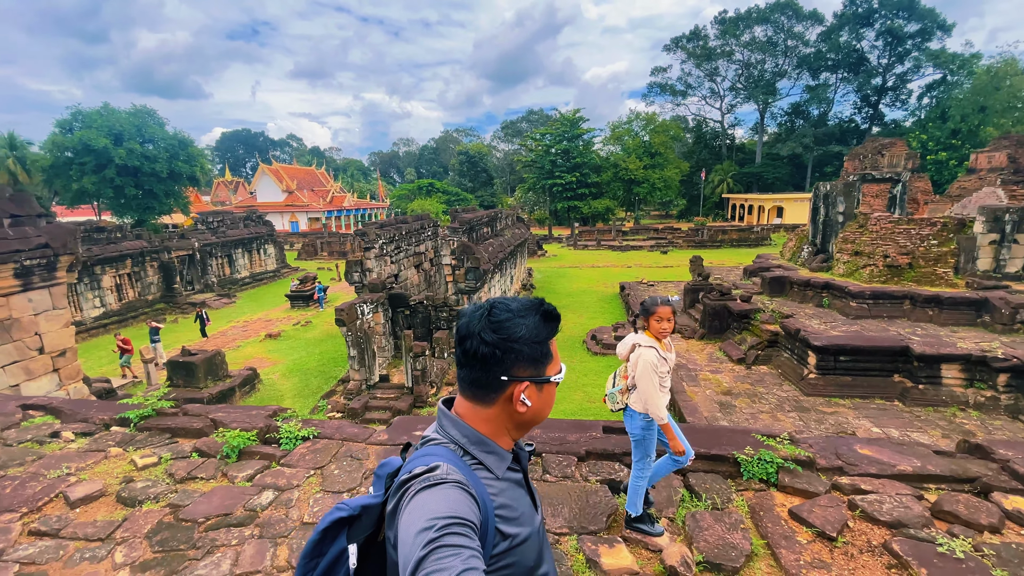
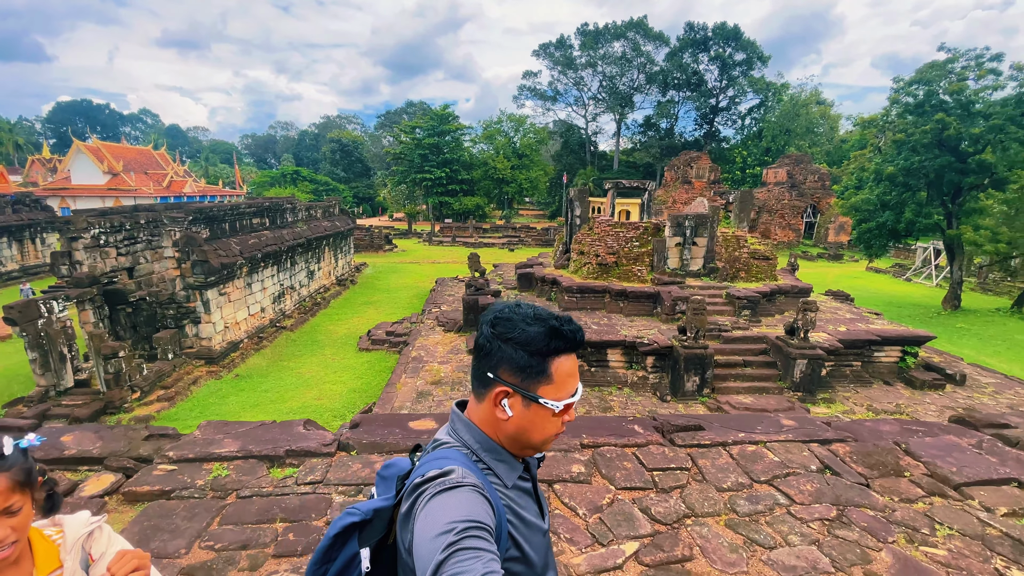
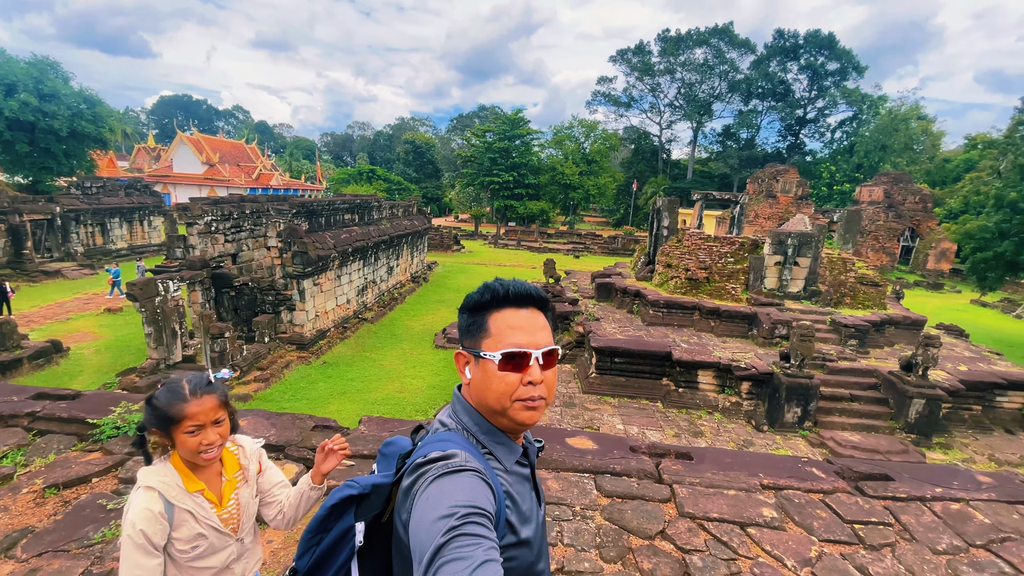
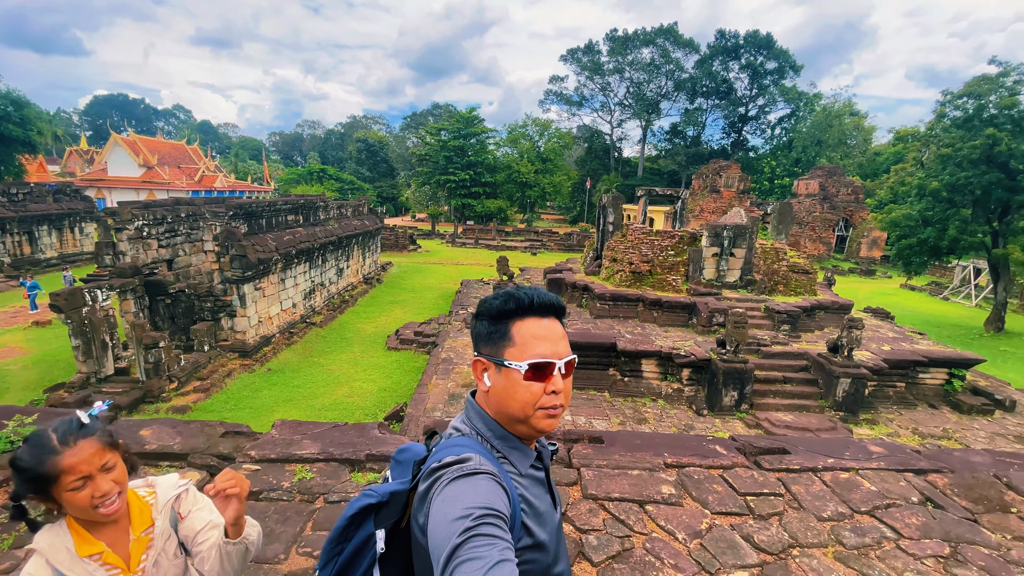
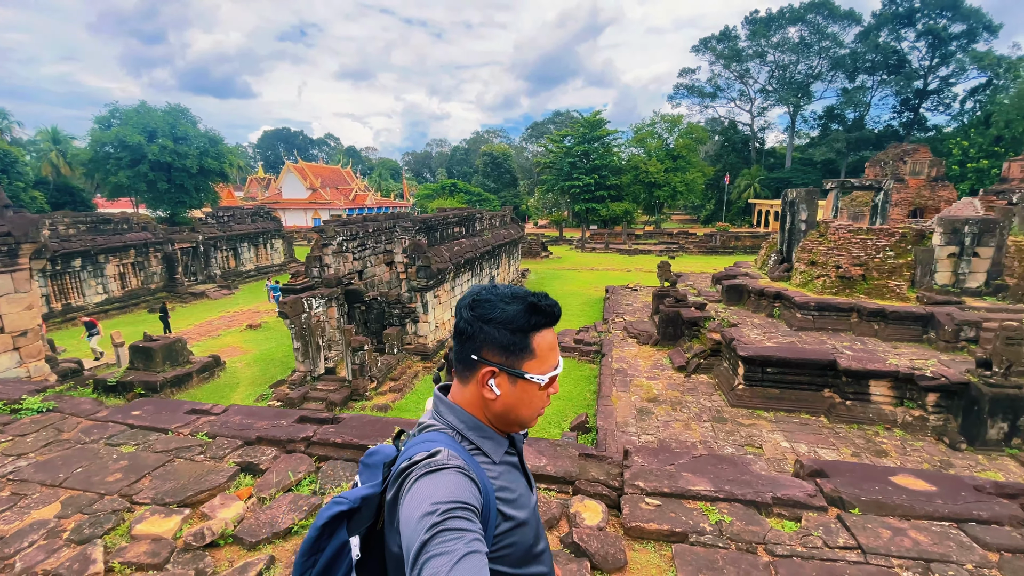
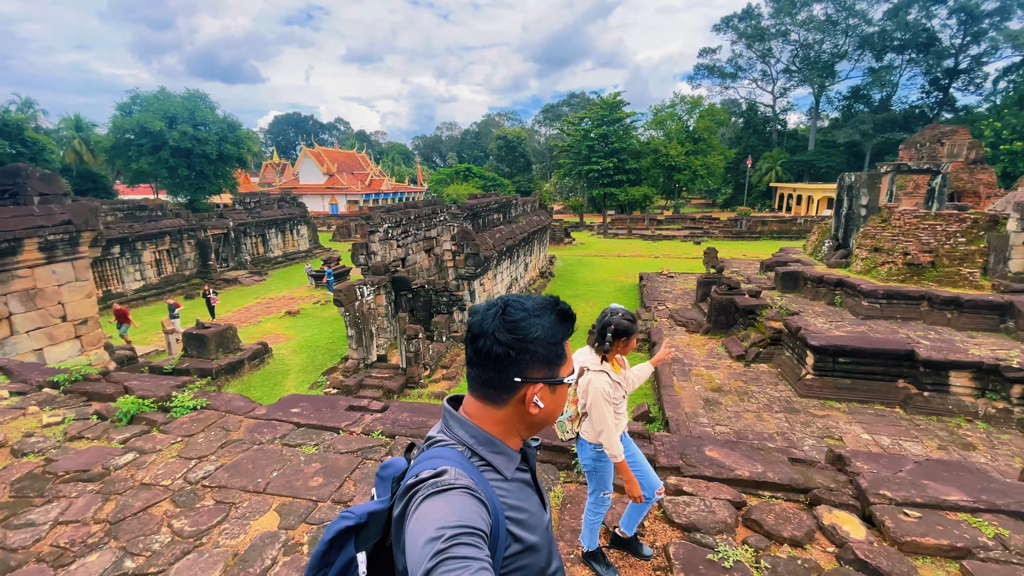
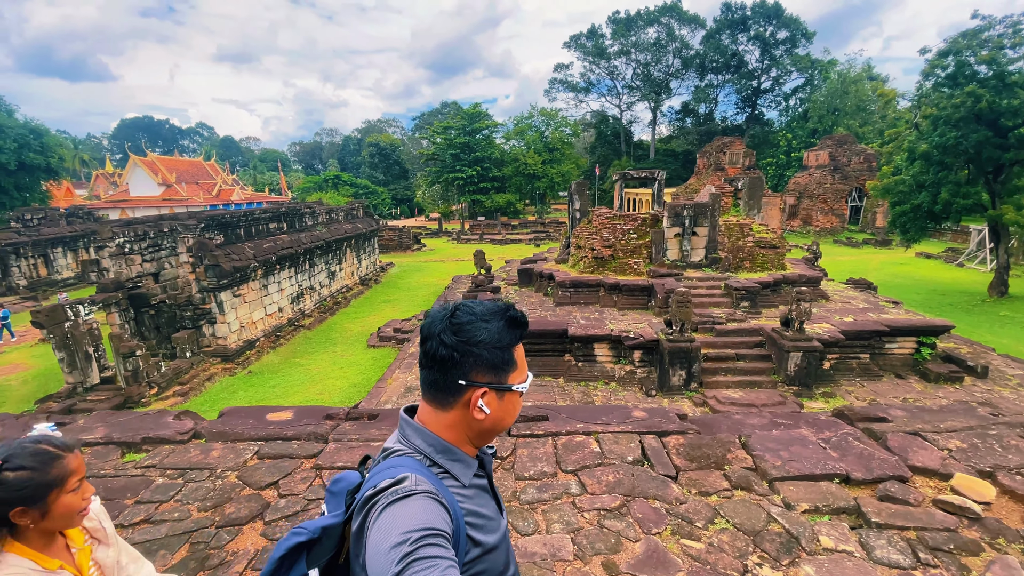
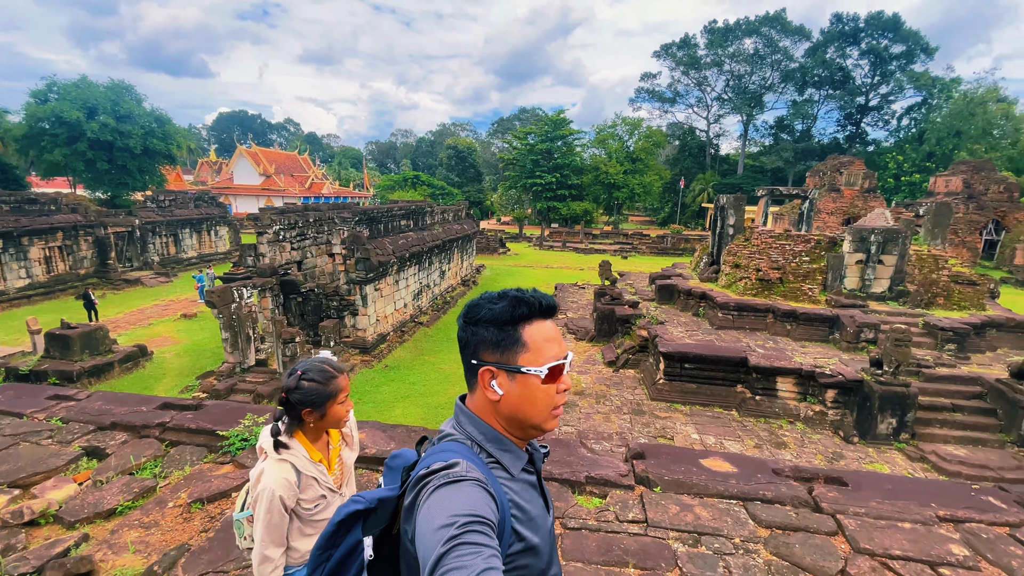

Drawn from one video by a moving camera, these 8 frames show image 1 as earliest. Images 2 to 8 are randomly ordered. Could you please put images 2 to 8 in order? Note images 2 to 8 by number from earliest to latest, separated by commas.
6, 5, 8, 3, 4, 2, 7
